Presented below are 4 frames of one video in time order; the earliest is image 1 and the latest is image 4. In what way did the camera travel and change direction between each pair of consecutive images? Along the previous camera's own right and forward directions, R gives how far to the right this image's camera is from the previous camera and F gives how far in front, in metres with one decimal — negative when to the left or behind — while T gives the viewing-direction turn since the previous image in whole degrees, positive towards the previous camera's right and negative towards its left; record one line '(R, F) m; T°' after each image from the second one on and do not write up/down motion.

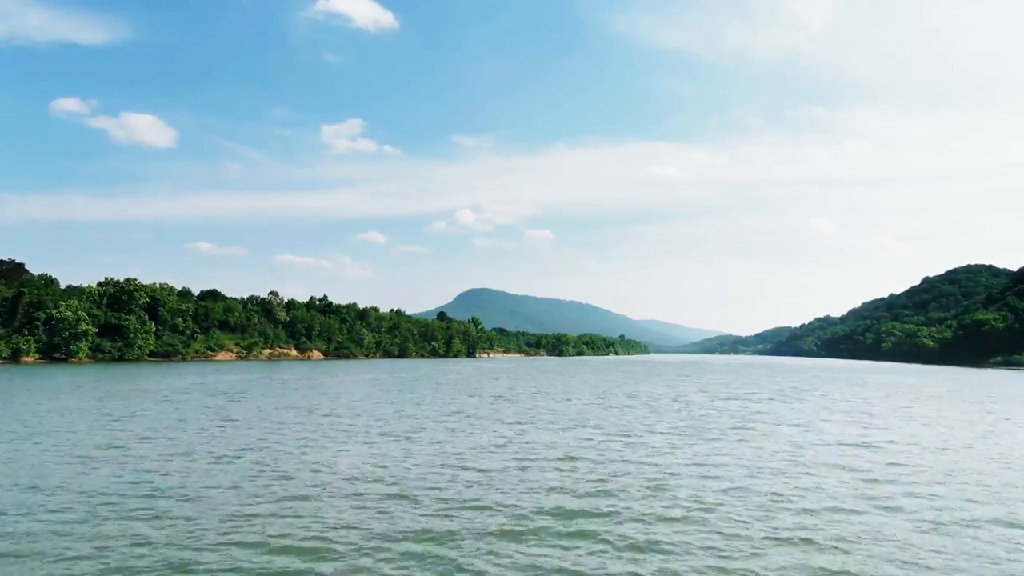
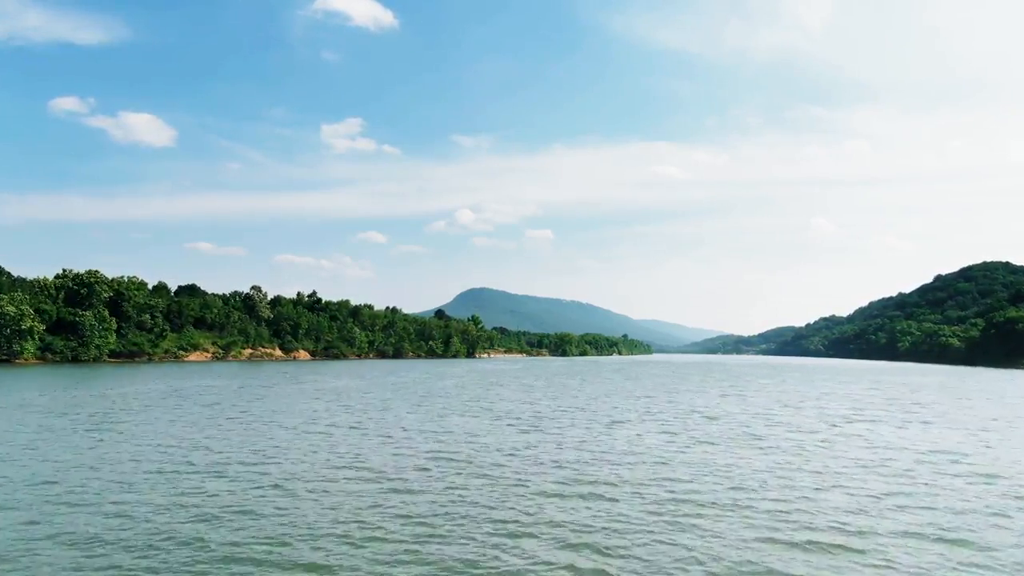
(-0.5, +9.6) m; 0°
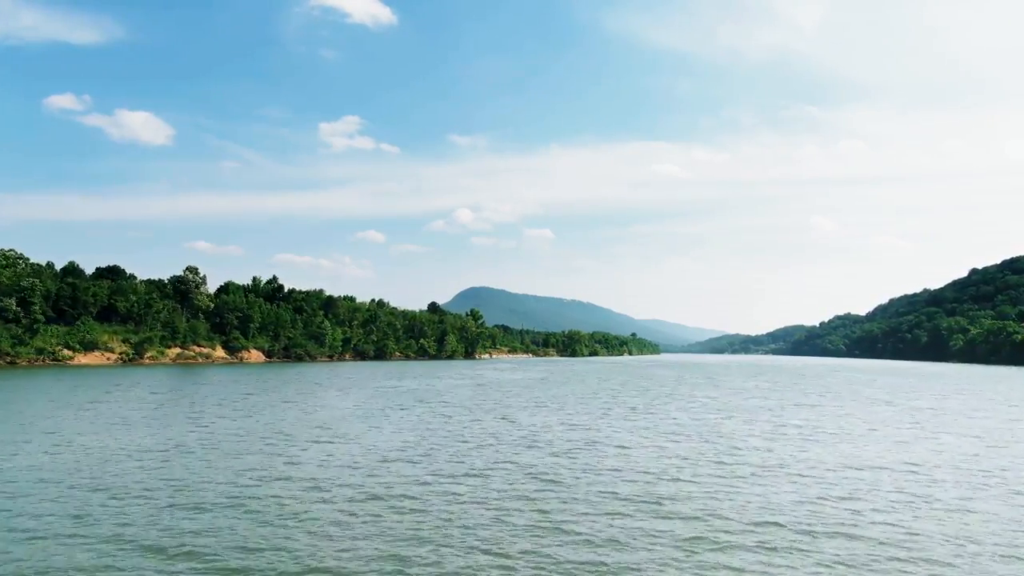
(-1.7, +25.9) m; 0°
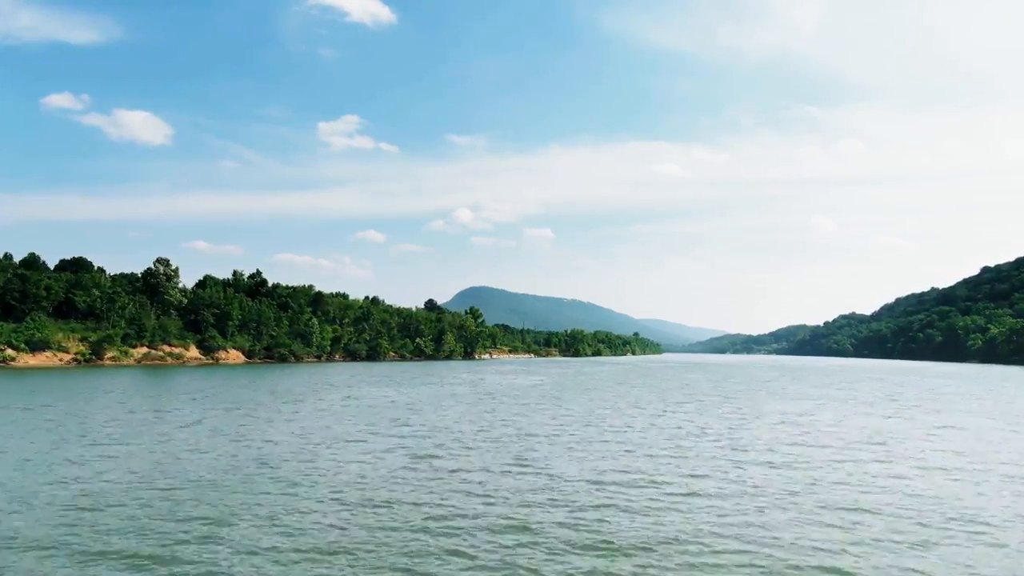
(-0.4, +7.9) m; 0°
